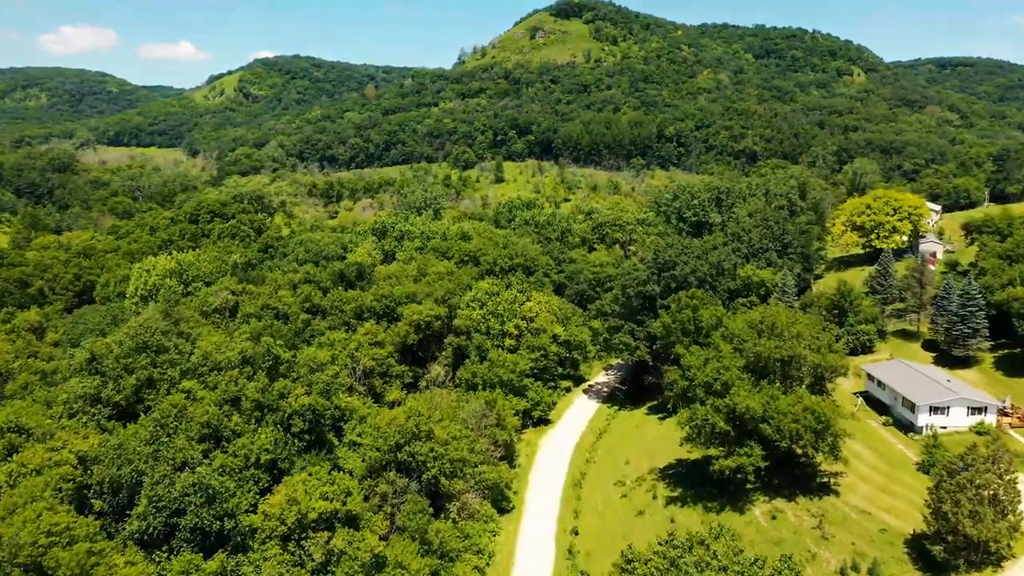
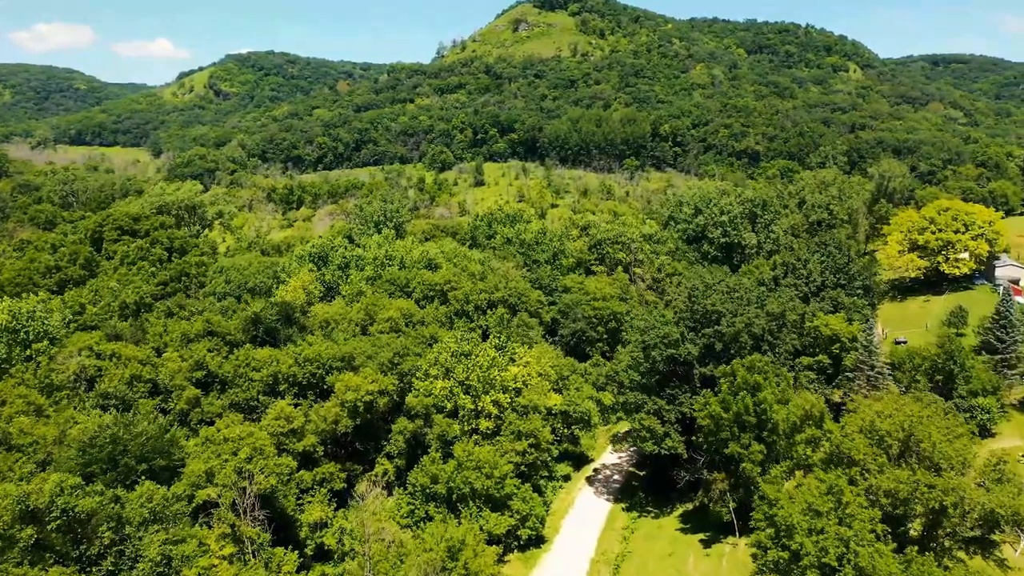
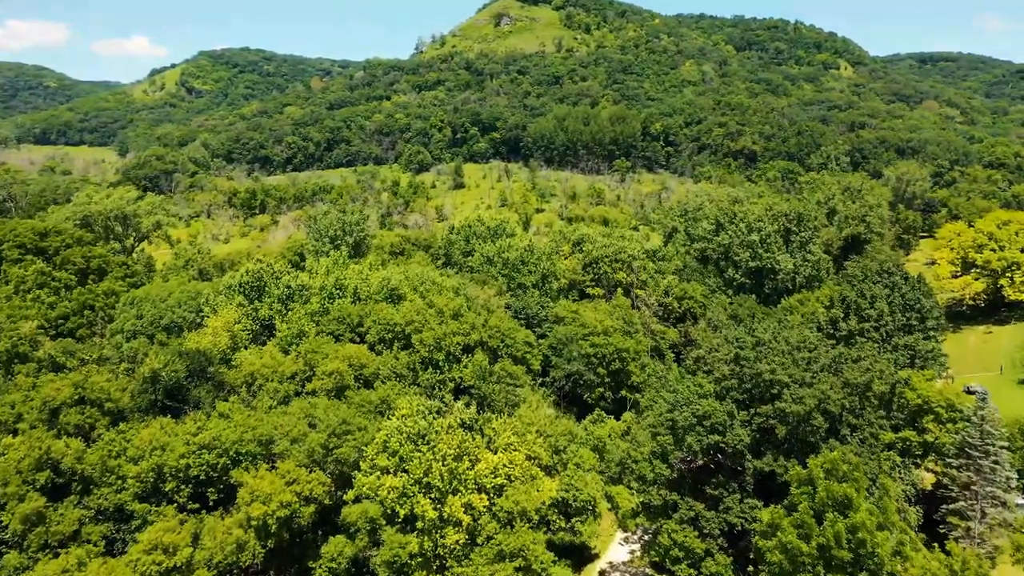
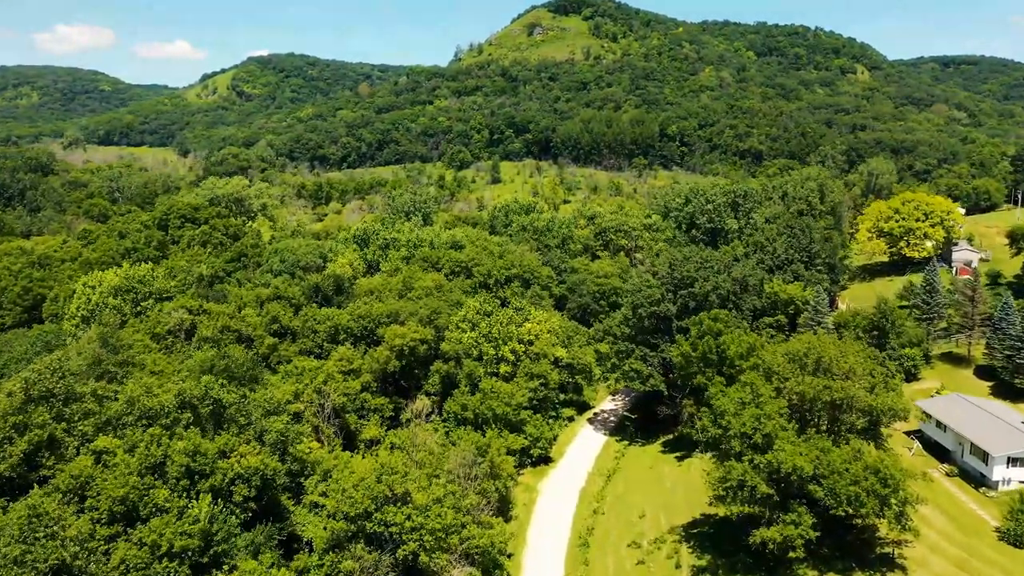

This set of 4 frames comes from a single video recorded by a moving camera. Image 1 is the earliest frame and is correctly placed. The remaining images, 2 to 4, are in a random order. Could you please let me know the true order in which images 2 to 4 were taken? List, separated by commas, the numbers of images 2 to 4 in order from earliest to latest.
4, 2, 3
